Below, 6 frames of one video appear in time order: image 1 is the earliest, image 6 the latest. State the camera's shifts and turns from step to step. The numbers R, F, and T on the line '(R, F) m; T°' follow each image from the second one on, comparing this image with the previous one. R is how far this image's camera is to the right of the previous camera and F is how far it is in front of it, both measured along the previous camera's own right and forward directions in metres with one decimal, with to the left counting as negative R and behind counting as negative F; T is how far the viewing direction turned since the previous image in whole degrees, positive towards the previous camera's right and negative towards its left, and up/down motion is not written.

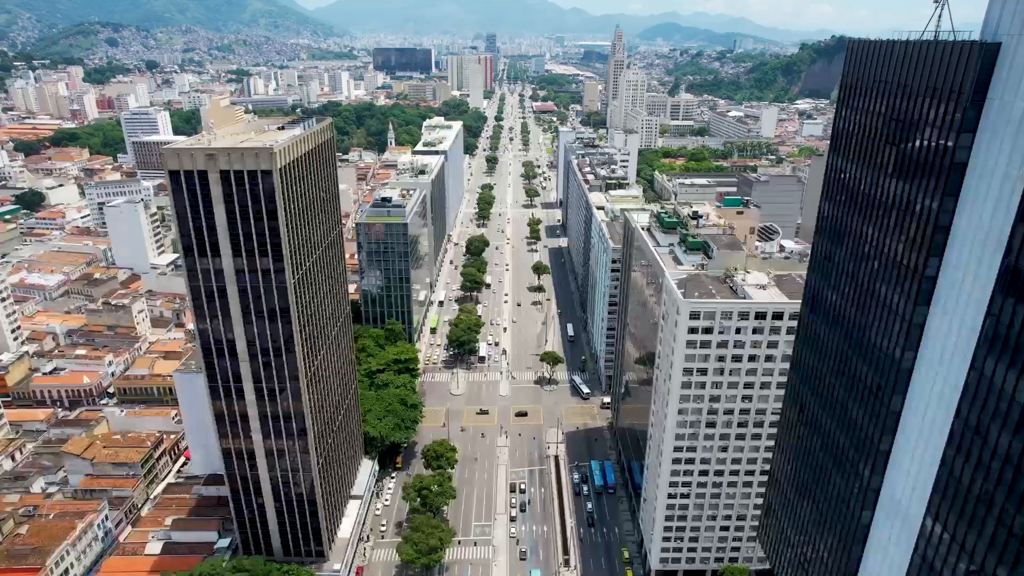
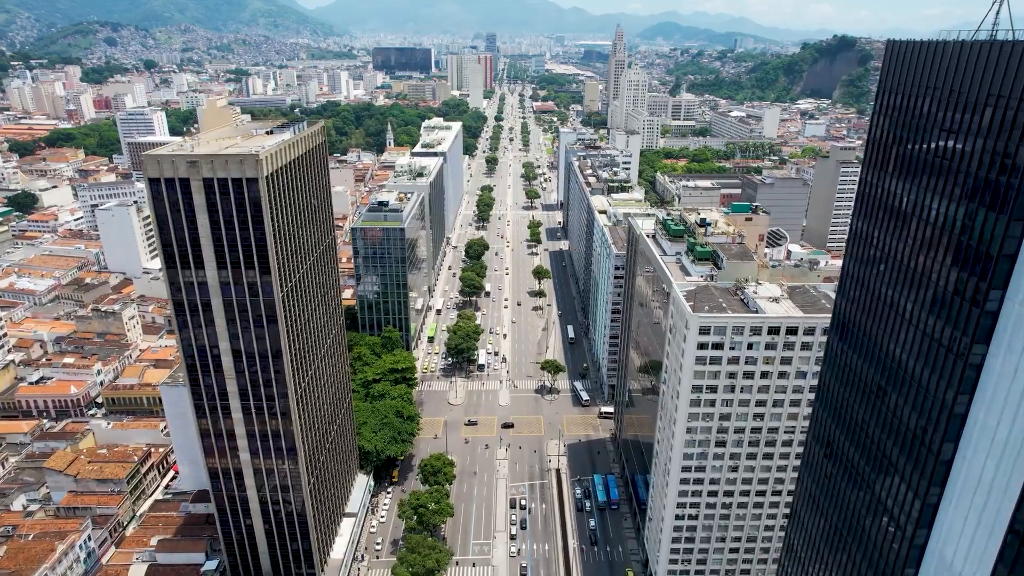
(0.0, +3.8) m; 0°
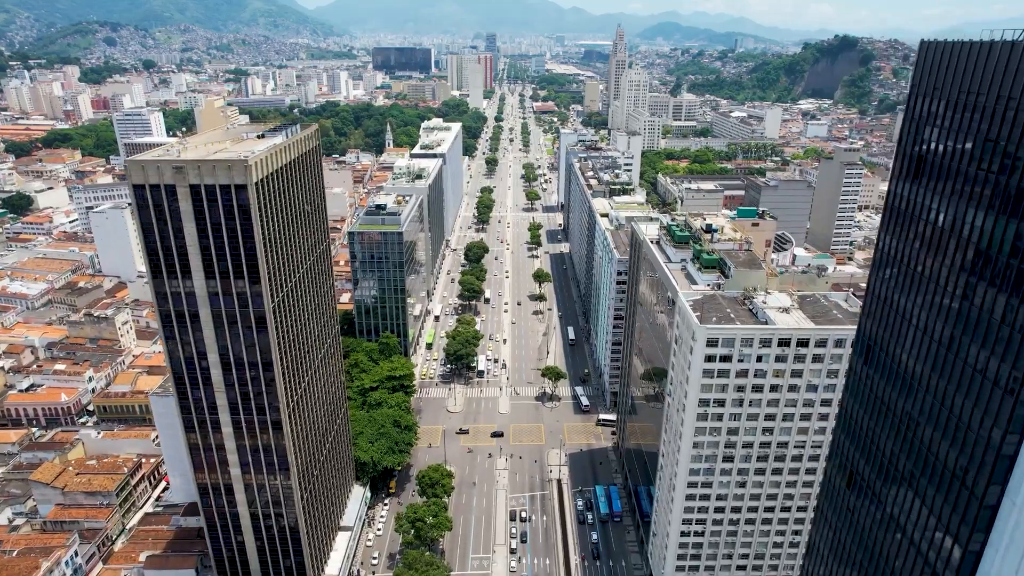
(0.0, +2.7) m; 0°
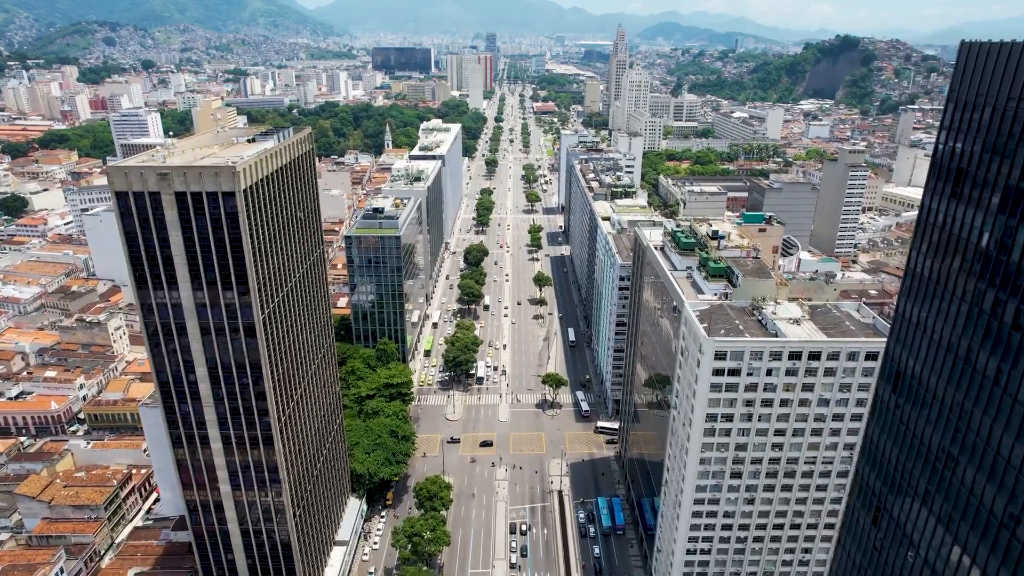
(0.0, +2.7) m; 0°
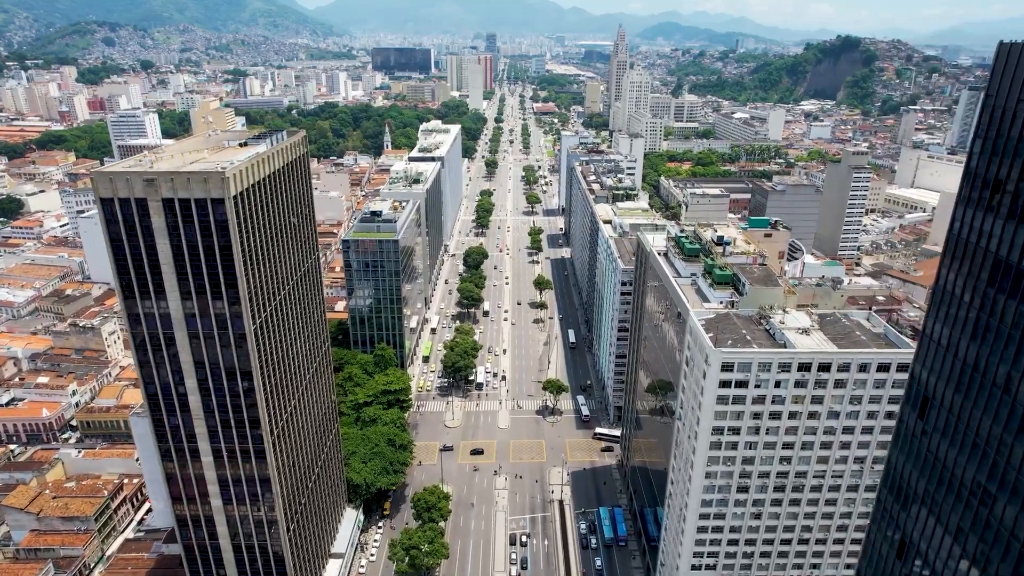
(0.0, +2.1) m; 0°
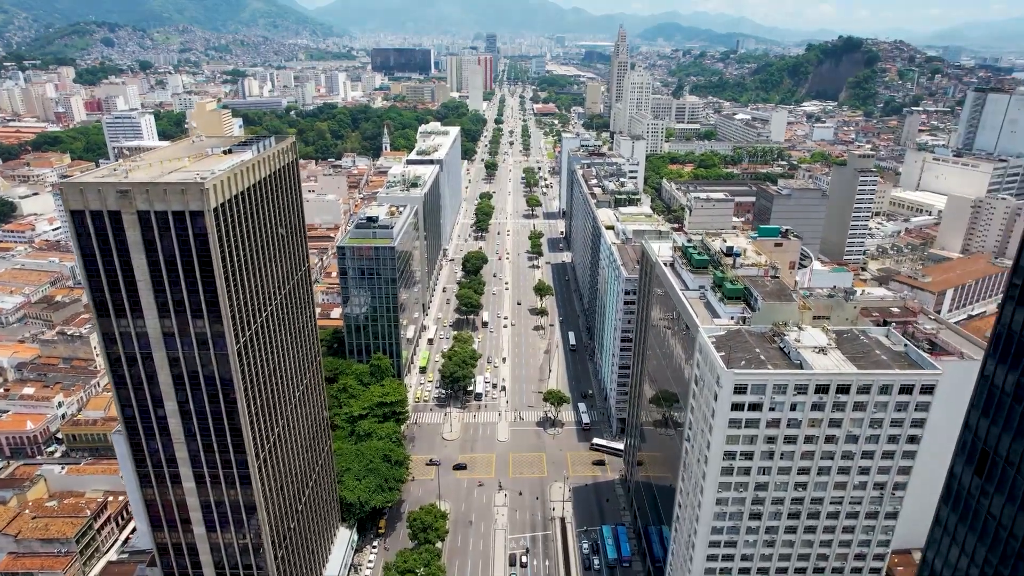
(0.0, +3.7) m; 0°
